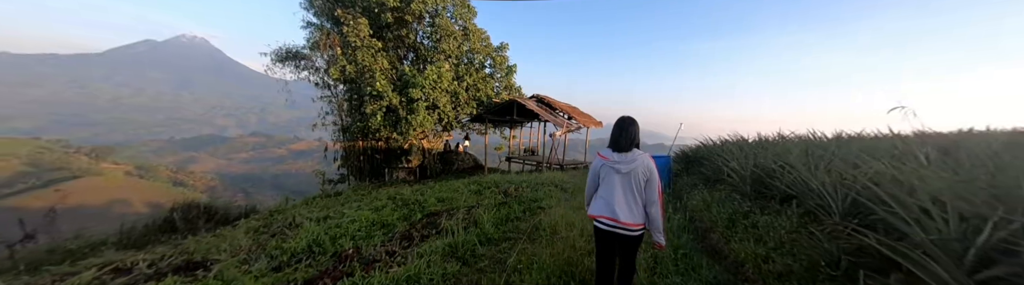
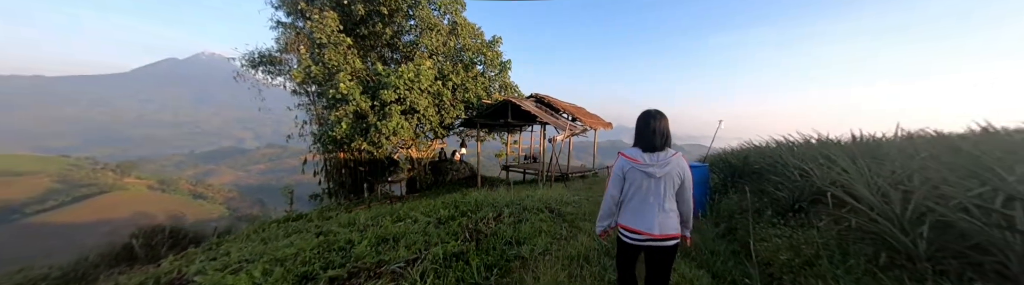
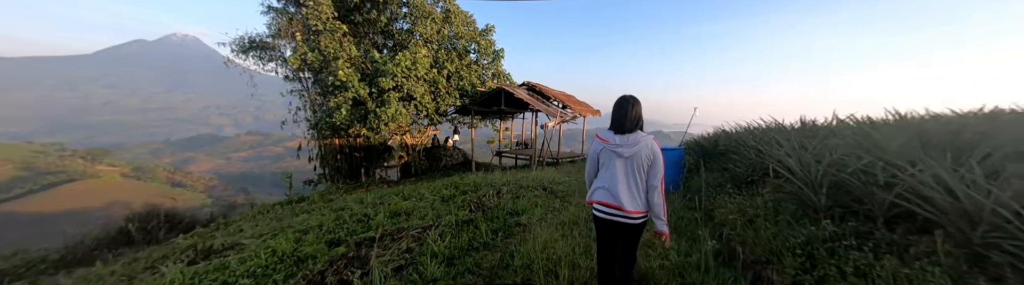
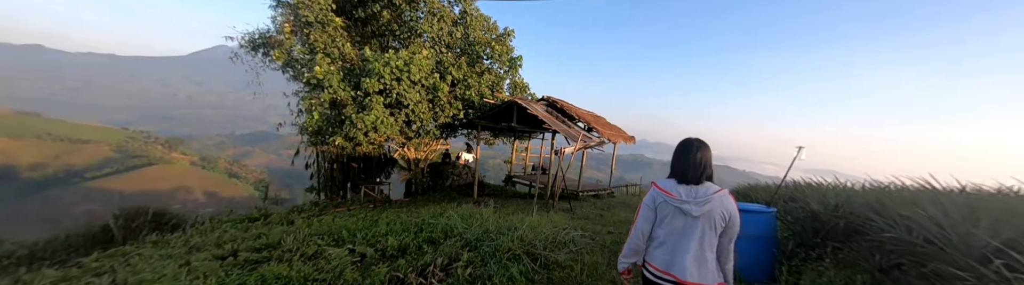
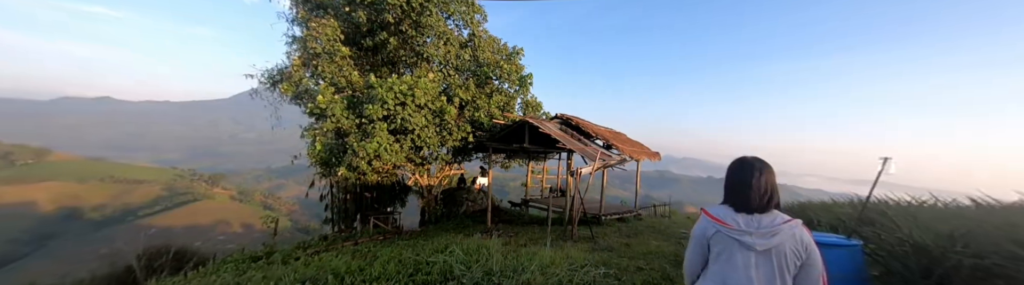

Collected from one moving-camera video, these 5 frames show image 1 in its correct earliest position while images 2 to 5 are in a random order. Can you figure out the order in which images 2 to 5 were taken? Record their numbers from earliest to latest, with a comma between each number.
3, 2, 4, 5
